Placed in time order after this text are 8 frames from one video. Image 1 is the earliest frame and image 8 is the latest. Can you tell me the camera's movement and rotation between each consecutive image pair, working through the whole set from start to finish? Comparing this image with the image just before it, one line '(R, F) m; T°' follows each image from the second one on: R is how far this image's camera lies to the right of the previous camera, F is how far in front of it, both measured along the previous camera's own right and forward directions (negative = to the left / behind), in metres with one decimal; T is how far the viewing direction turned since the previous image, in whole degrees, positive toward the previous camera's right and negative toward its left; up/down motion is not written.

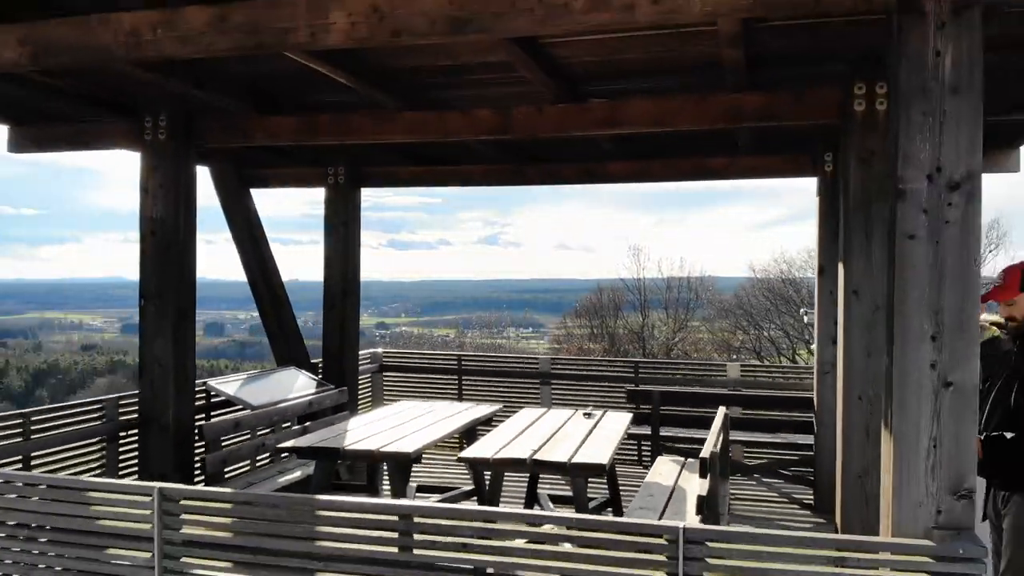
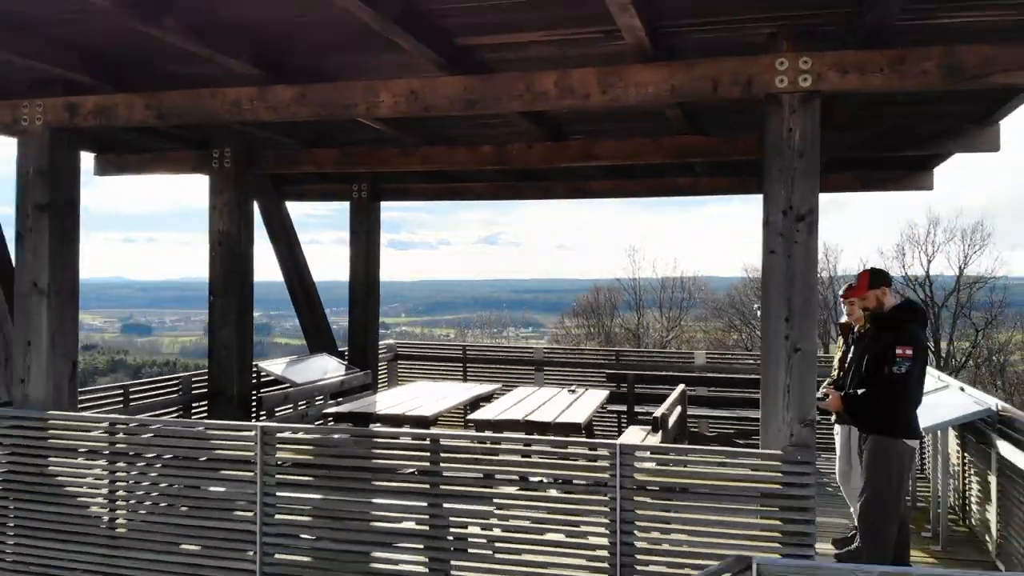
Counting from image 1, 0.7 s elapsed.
(0.0, -0.9) m; 0°
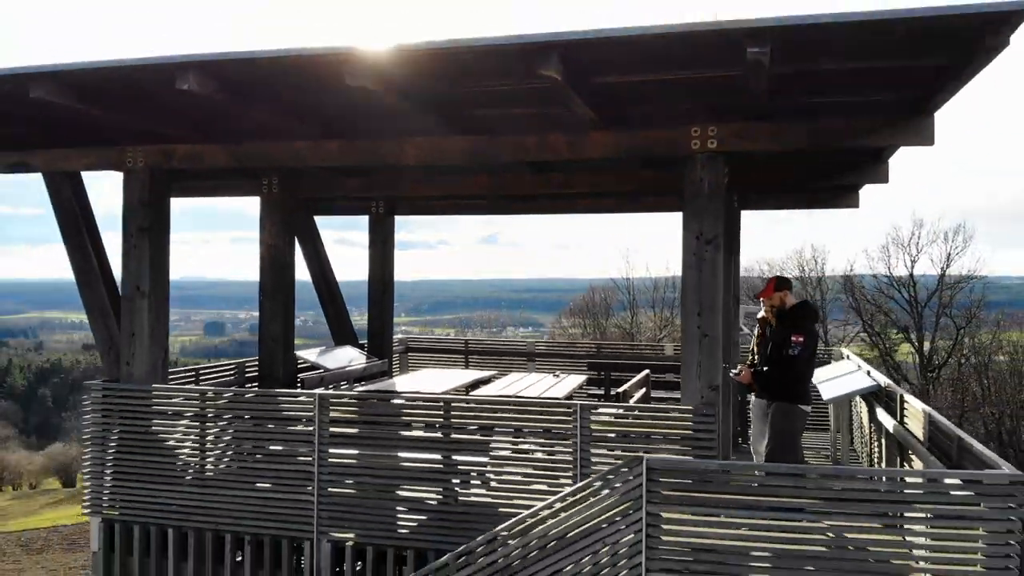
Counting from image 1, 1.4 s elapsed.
(0.0, -1.1) m; 0°
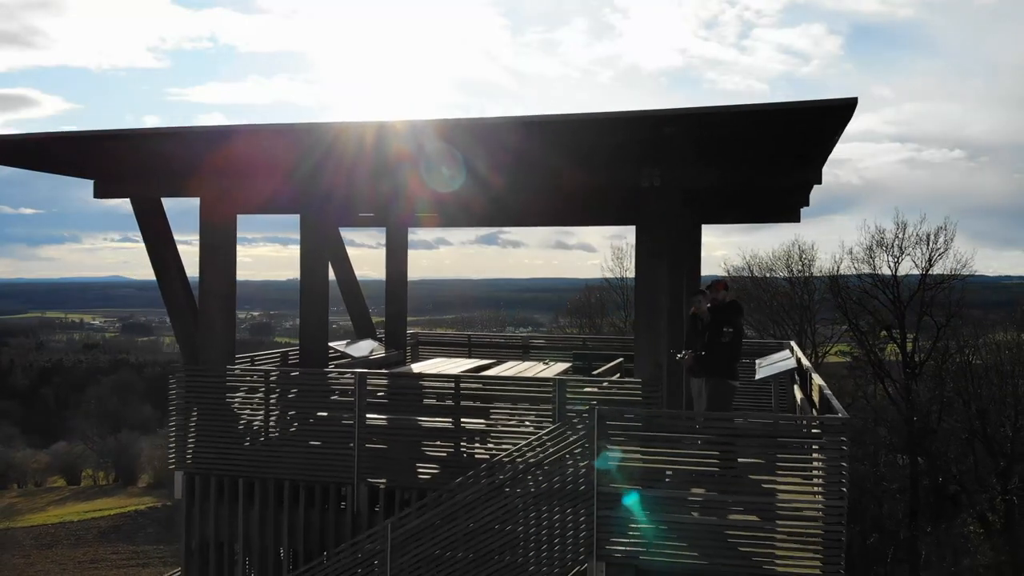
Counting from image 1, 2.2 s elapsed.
(0.0, -1.3) m; 0°
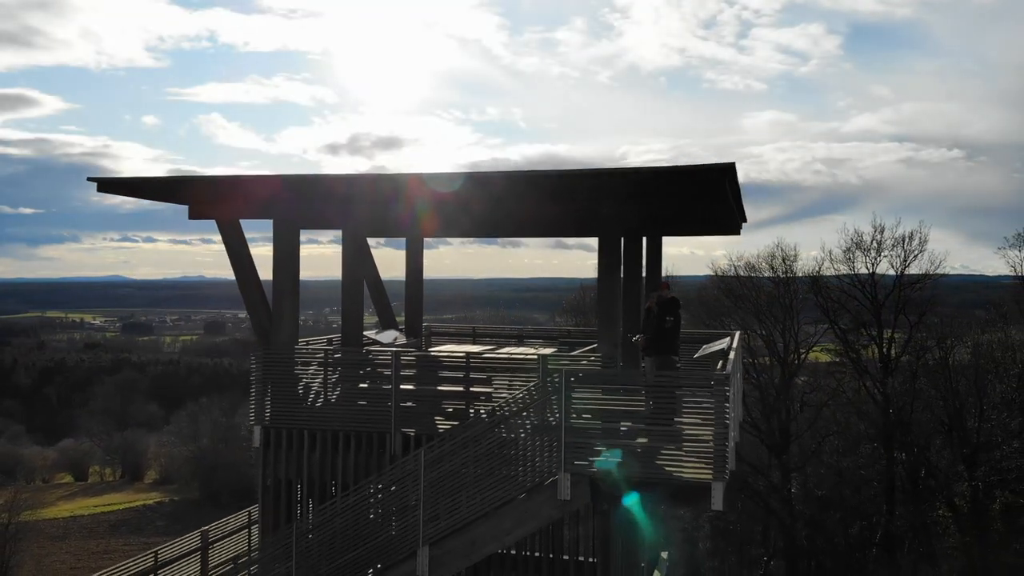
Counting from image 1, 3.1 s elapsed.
(0.0, -2.0) m; 0°
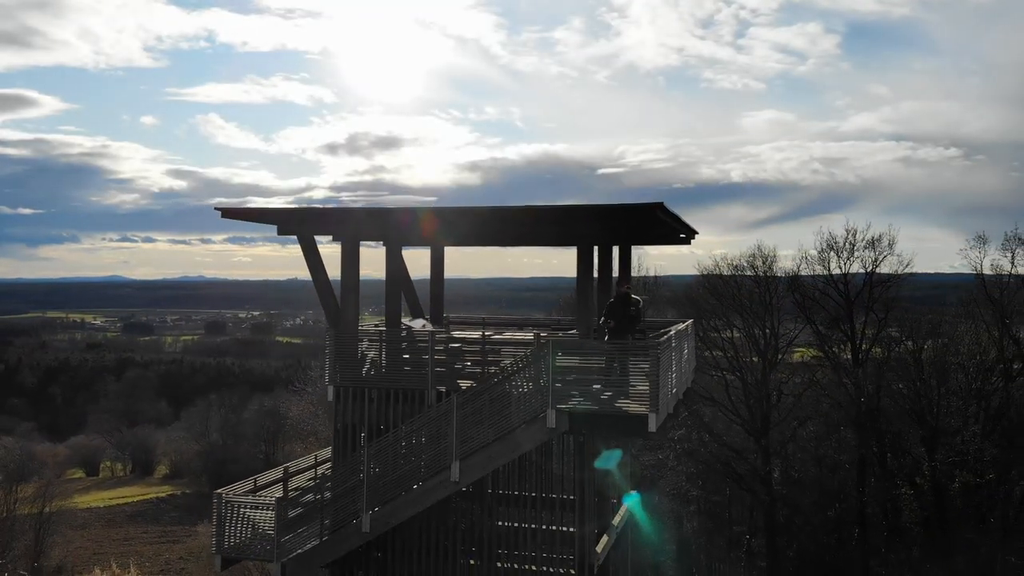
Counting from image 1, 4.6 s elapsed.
(-0.1, -3.0) m; 0°
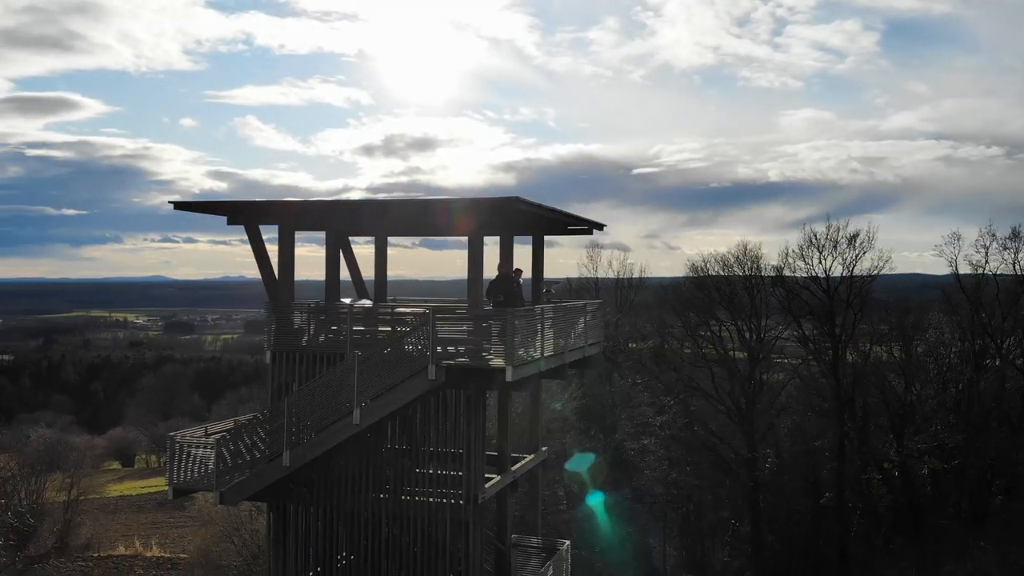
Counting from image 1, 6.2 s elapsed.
(-0.1, +0.7) m; -3°
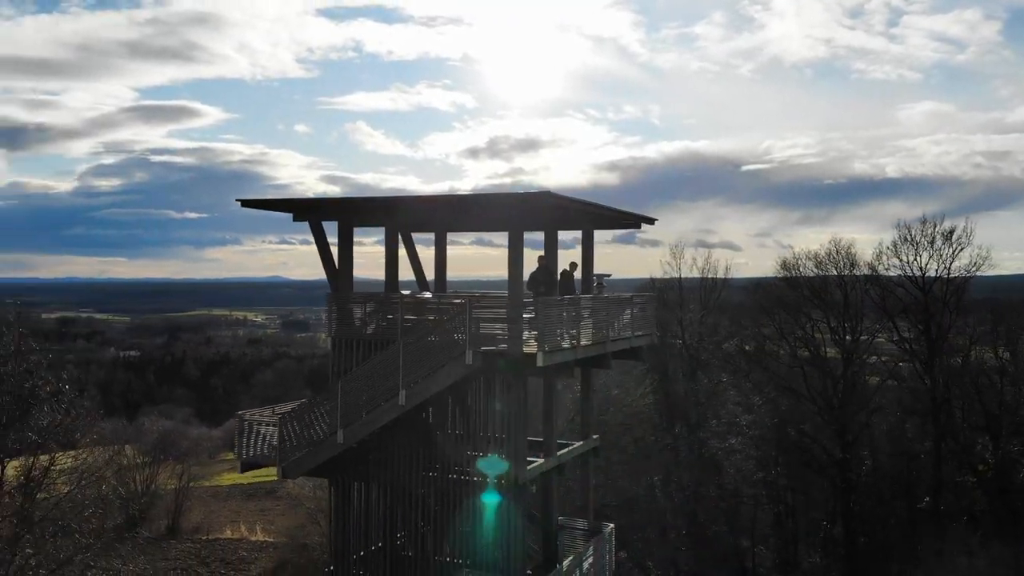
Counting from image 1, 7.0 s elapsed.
(+3.1, -2.0) m; -8°
